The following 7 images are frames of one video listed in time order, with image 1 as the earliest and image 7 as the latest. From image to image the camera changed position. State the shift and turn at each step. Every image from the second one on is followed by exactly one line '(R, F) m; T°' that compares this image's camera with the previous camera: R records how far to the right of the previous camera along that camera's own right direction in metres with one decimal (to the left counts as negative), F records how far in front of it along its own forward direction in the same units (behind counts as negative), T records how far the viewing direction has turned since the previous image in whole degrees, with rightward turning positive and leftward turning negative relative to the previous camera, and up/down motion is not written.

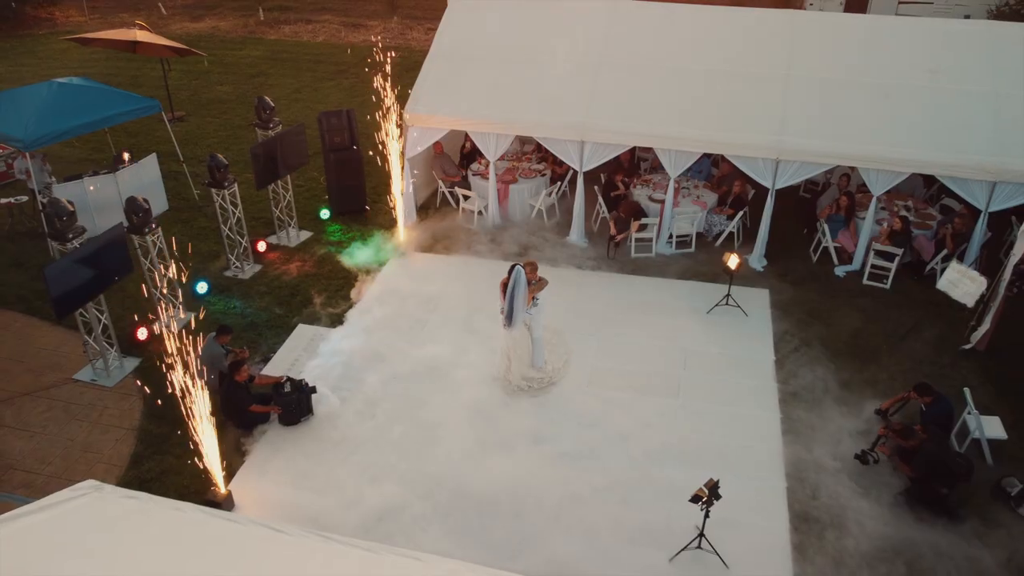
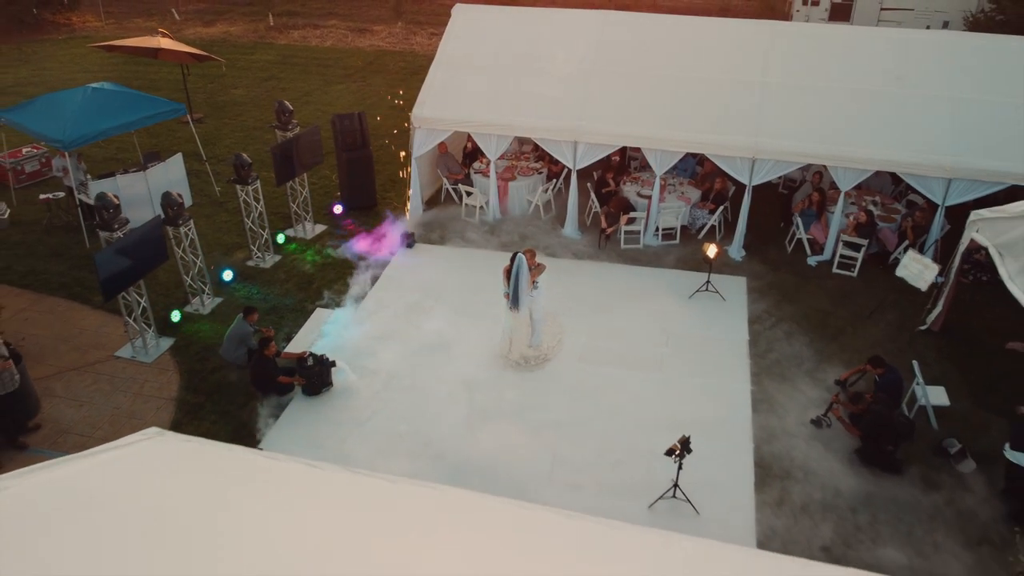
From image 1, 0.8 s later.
(0.0, -0.8) m; 0°
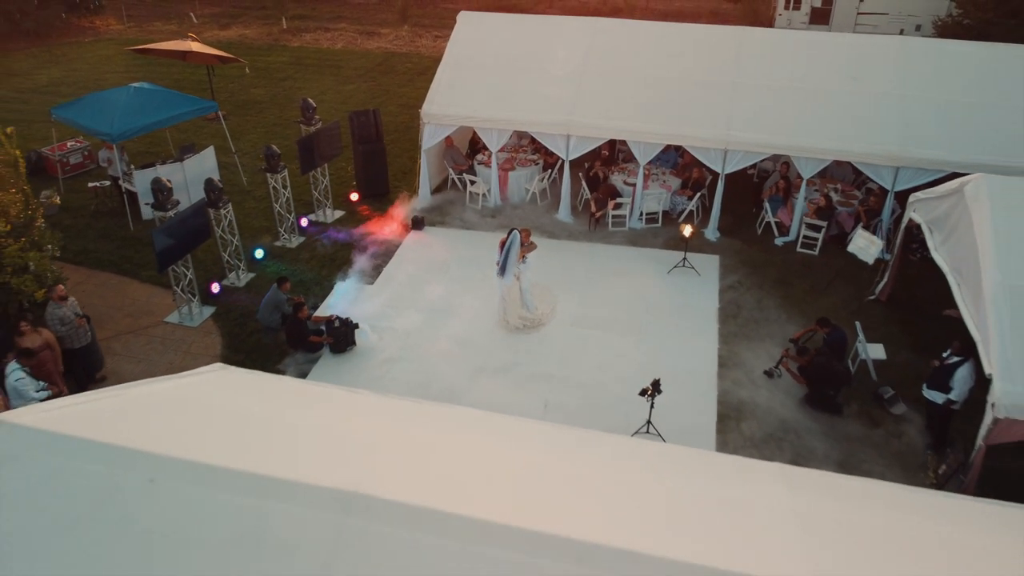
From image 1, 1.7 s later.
(0.0, -1.2) m; 0°
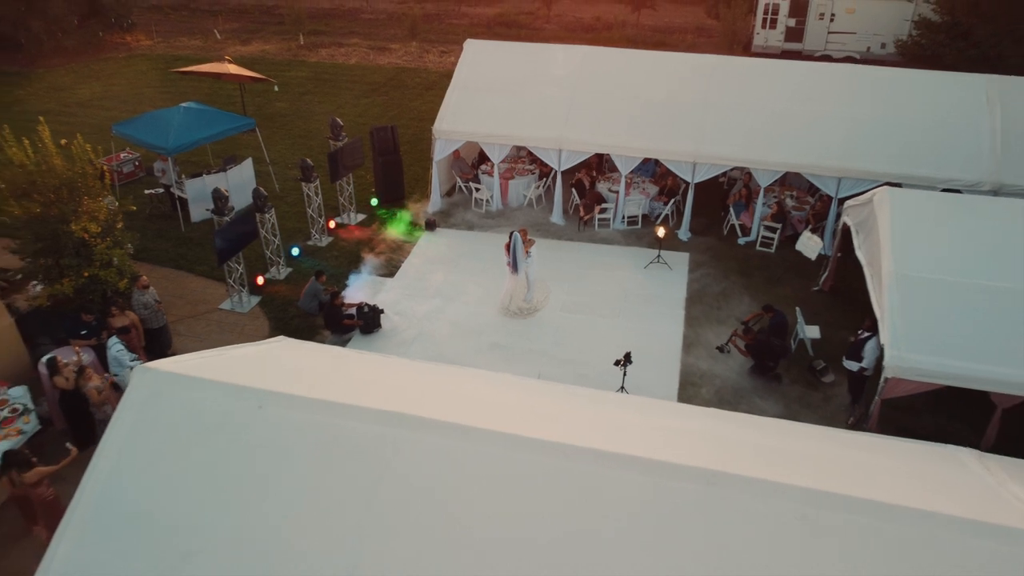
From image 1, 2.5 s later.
(0.0, -1.8) m; 0°
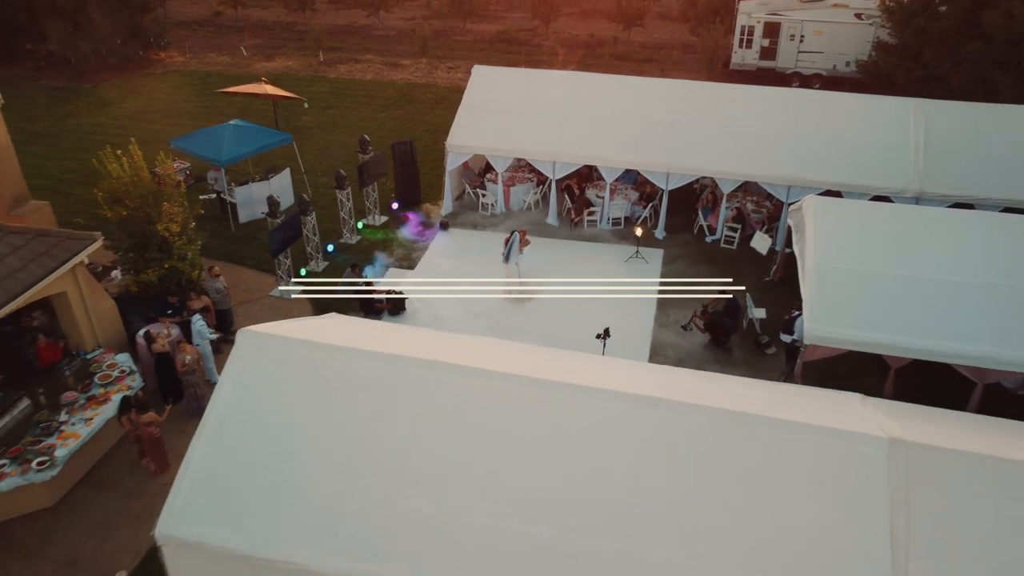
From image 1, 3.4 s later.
(0.0, -2.3) m; 0°
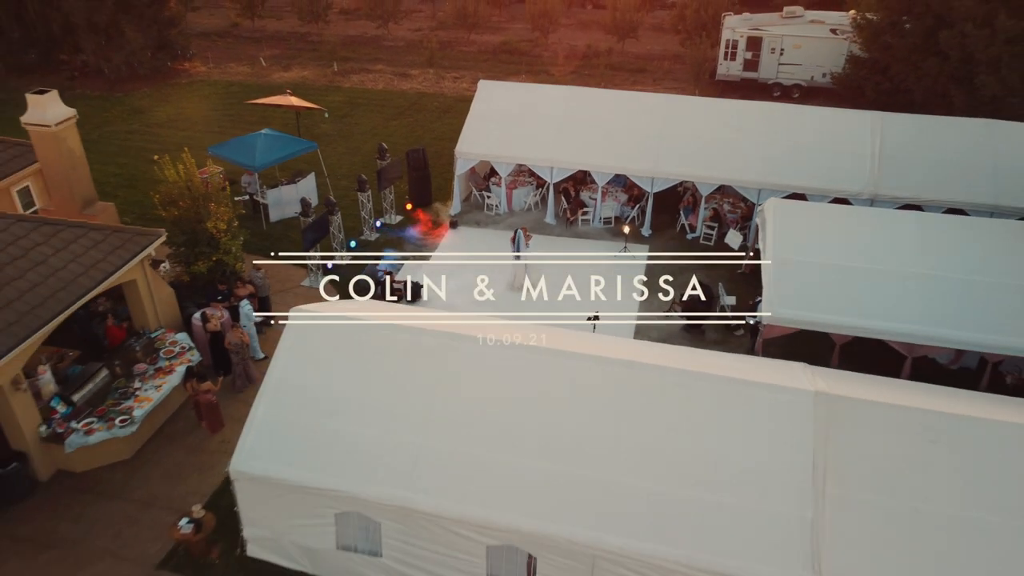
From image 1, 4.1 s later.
(0.0, -1.9) m; 0°
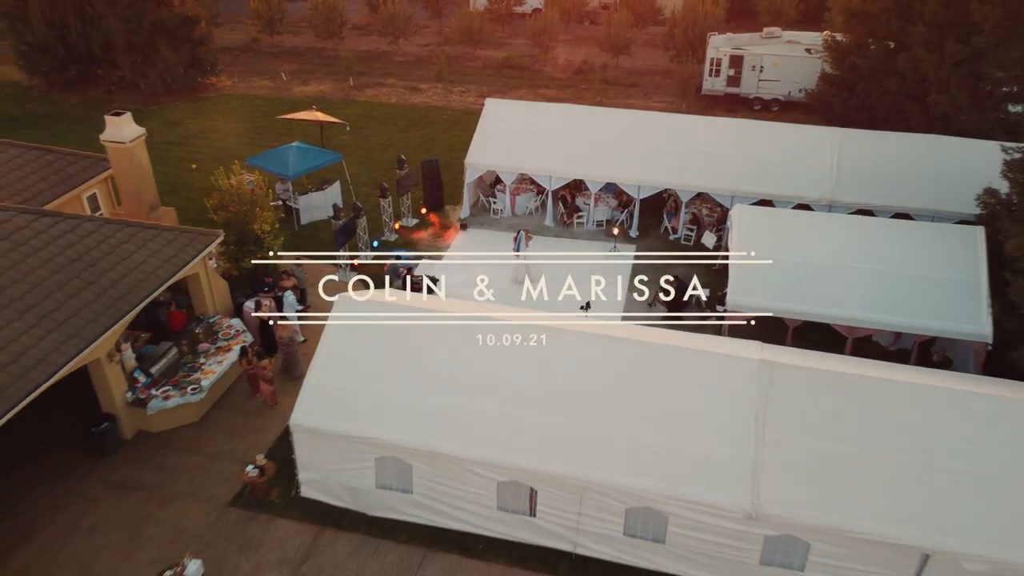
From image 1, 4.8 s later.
(-0.1, -2.3) m; 0°
